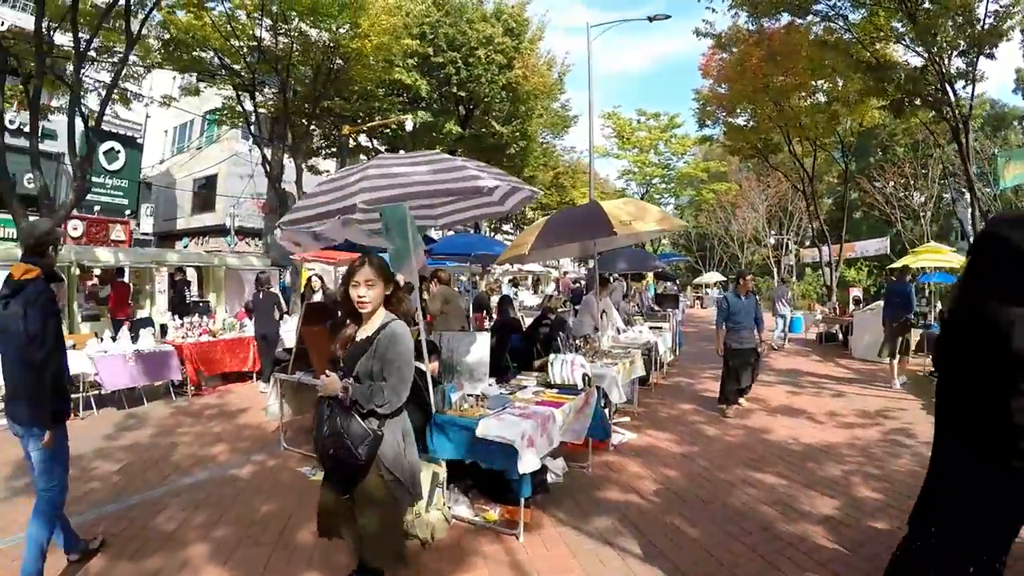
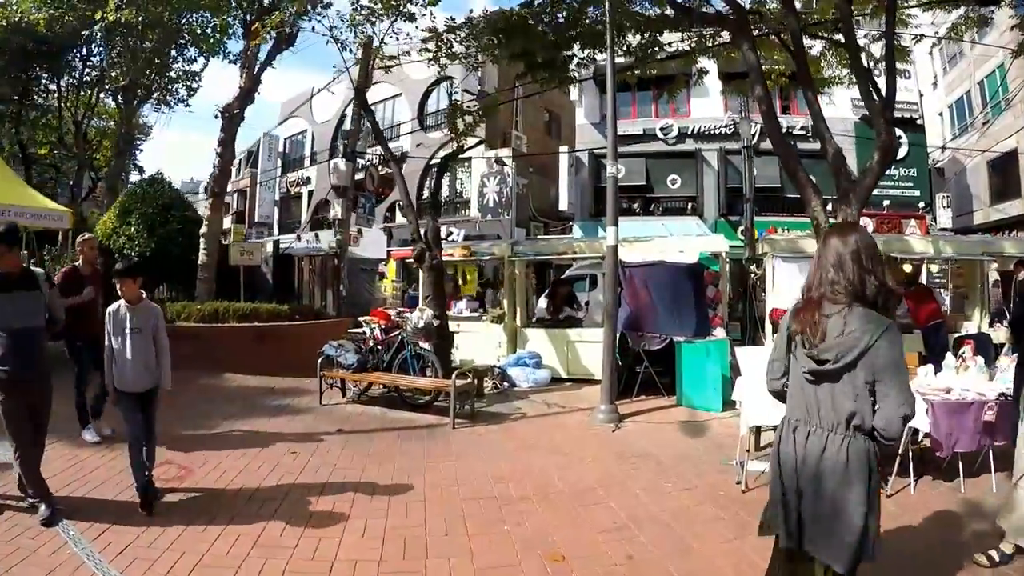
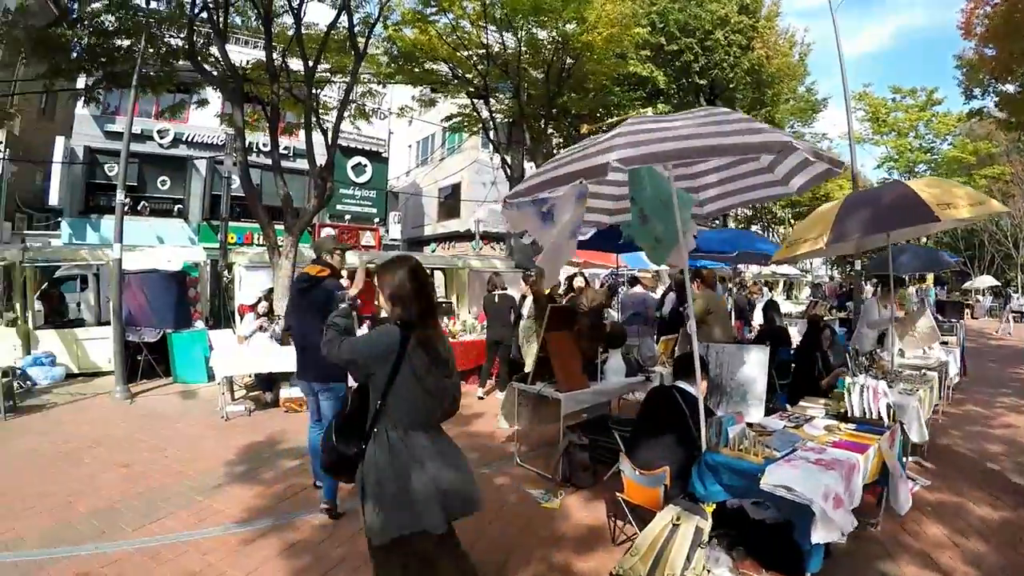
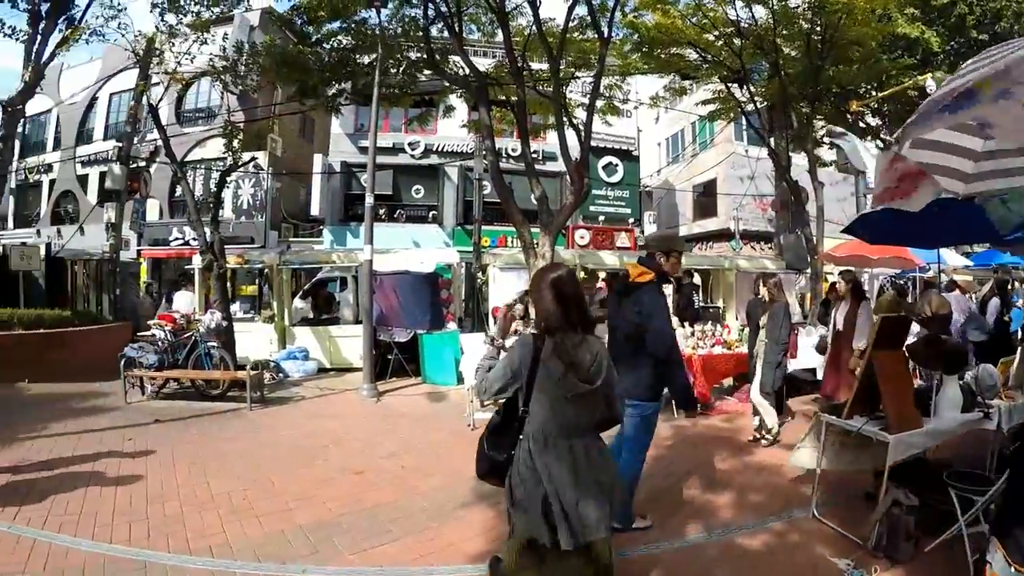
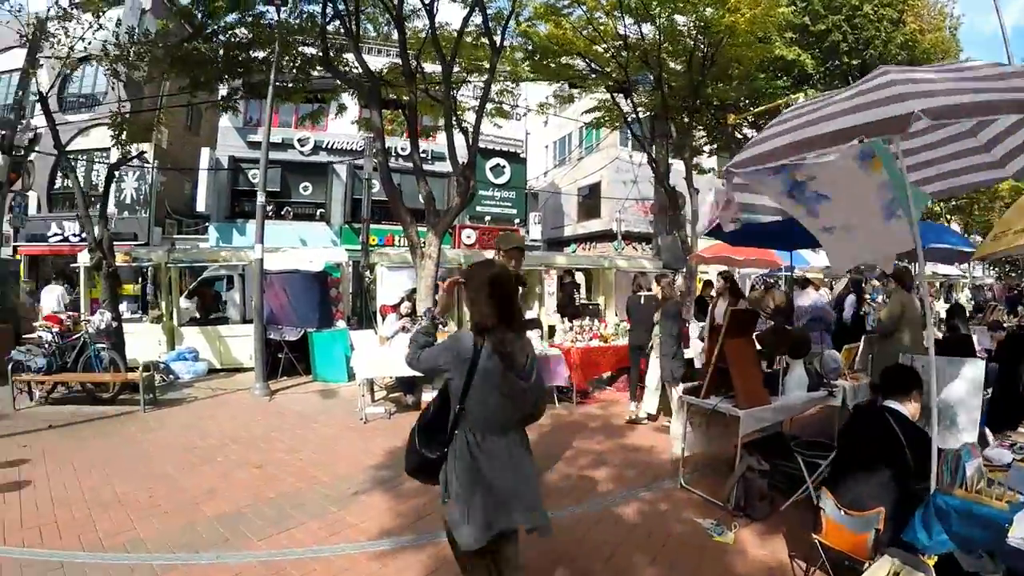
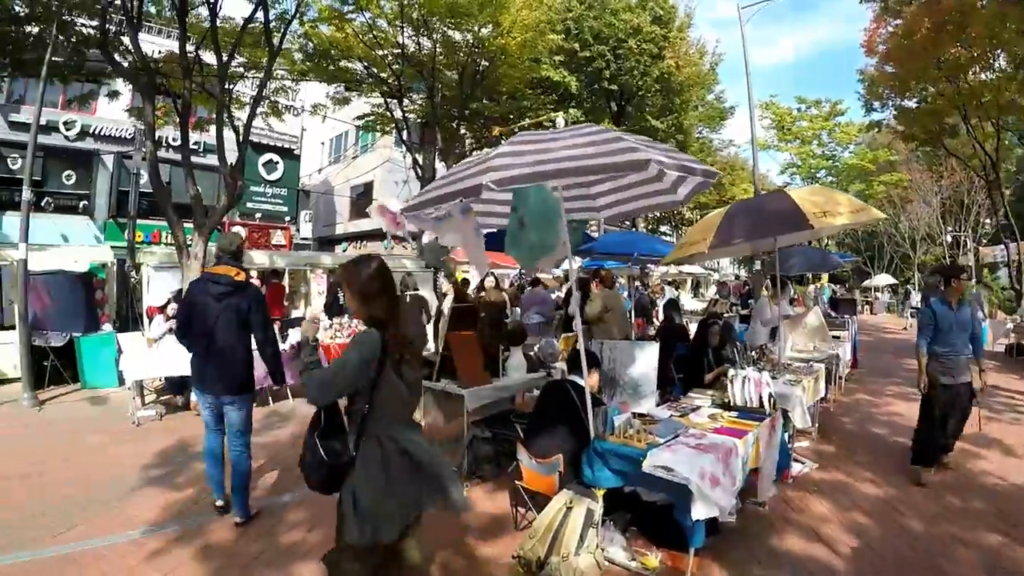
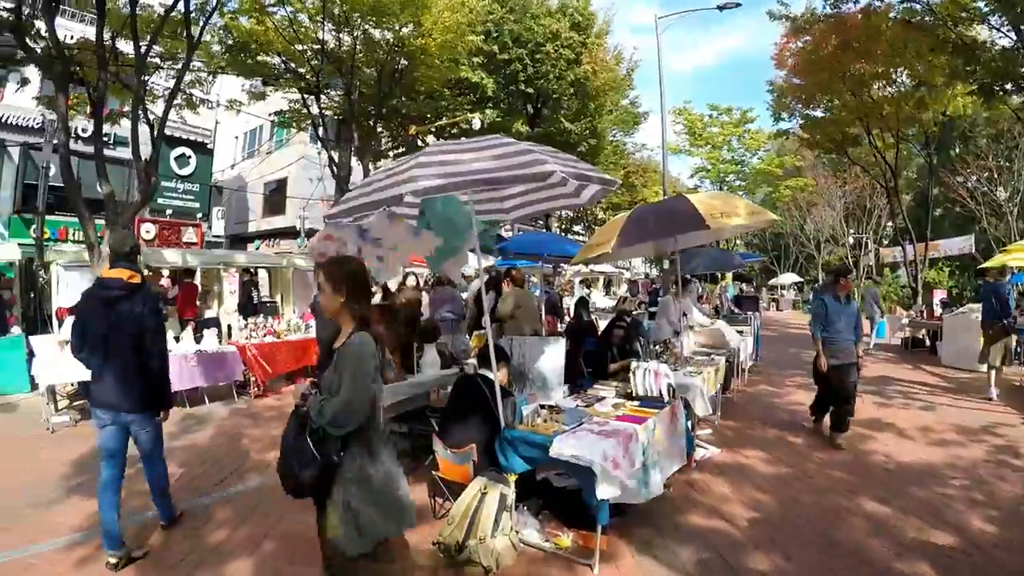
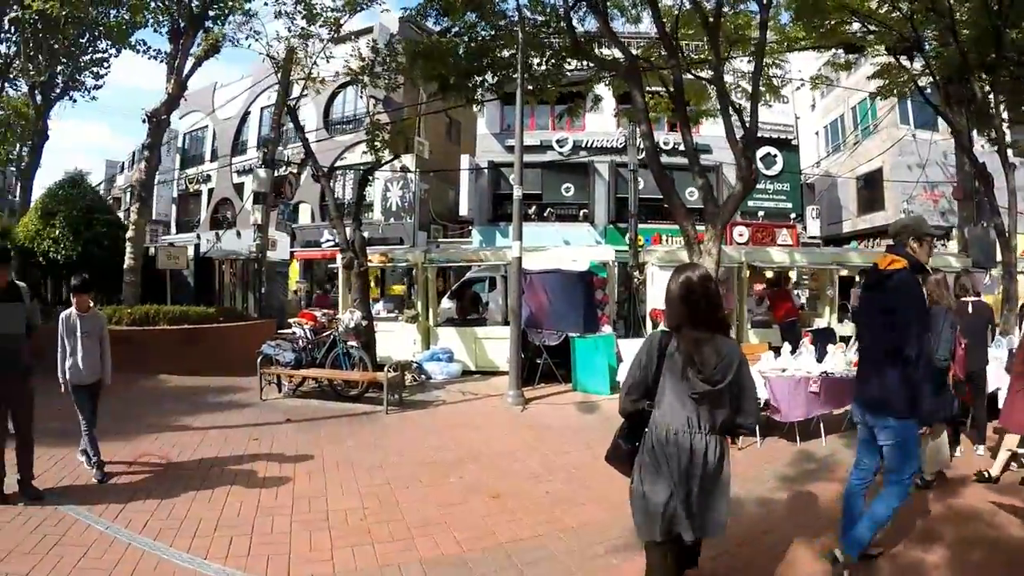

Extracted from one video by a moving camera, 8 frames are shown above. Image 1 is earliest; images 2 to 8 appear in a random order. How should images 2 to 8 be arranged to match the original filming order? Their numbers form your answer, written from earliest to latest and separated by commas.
7, 6, 3, 5, 4, 8, 2
